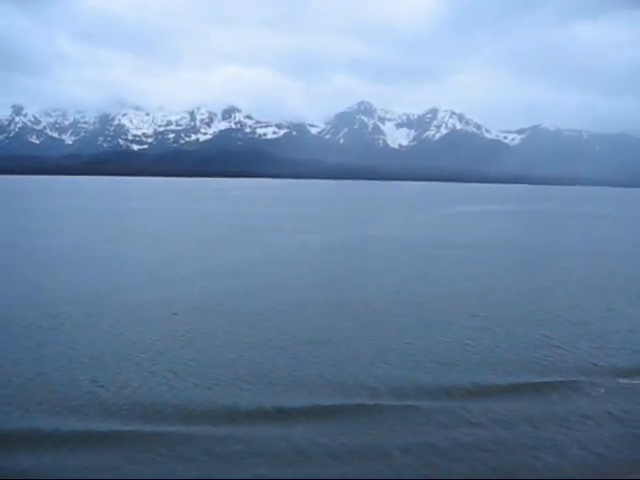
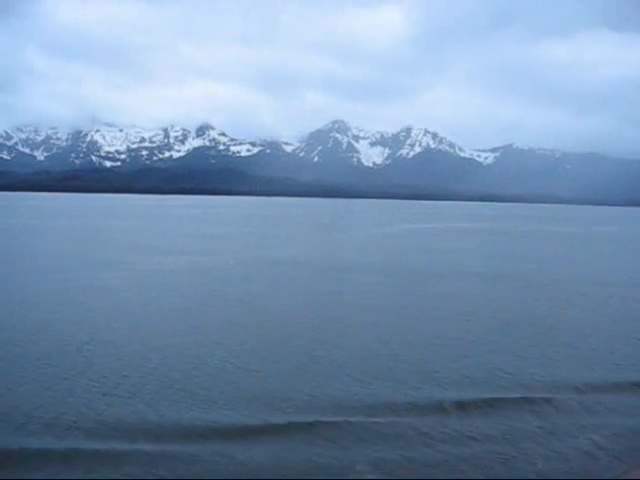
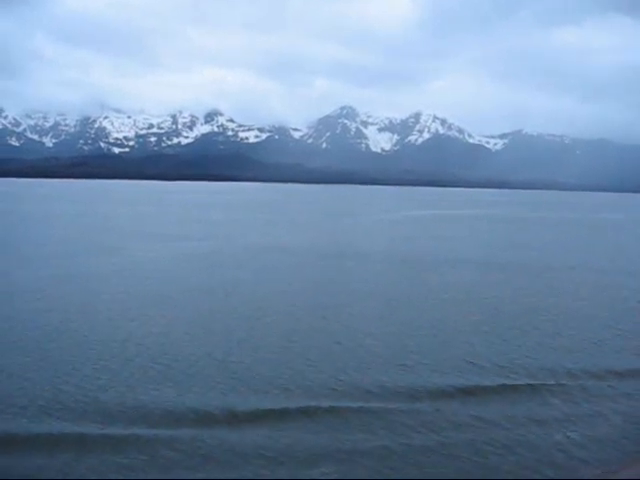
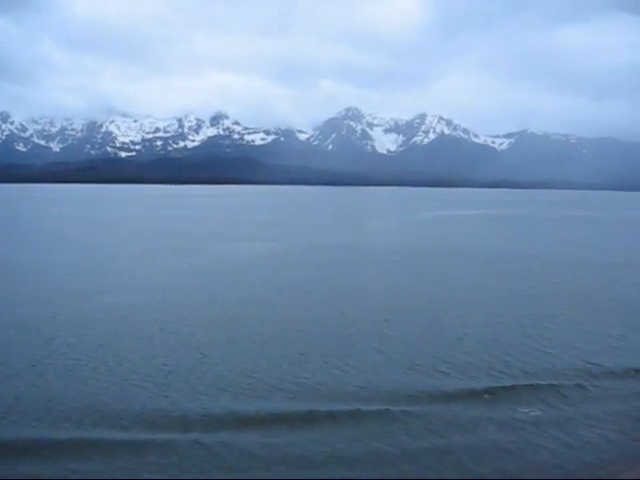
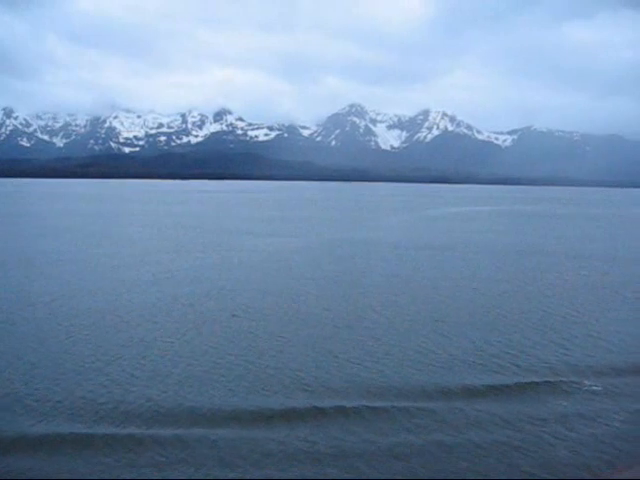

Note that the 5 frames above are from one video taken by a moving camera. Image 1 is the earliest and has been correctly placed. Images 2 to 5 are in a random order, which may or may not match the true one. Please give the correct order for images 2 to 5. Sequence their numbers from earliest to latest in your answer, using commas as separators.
5, 4, 2, 3
